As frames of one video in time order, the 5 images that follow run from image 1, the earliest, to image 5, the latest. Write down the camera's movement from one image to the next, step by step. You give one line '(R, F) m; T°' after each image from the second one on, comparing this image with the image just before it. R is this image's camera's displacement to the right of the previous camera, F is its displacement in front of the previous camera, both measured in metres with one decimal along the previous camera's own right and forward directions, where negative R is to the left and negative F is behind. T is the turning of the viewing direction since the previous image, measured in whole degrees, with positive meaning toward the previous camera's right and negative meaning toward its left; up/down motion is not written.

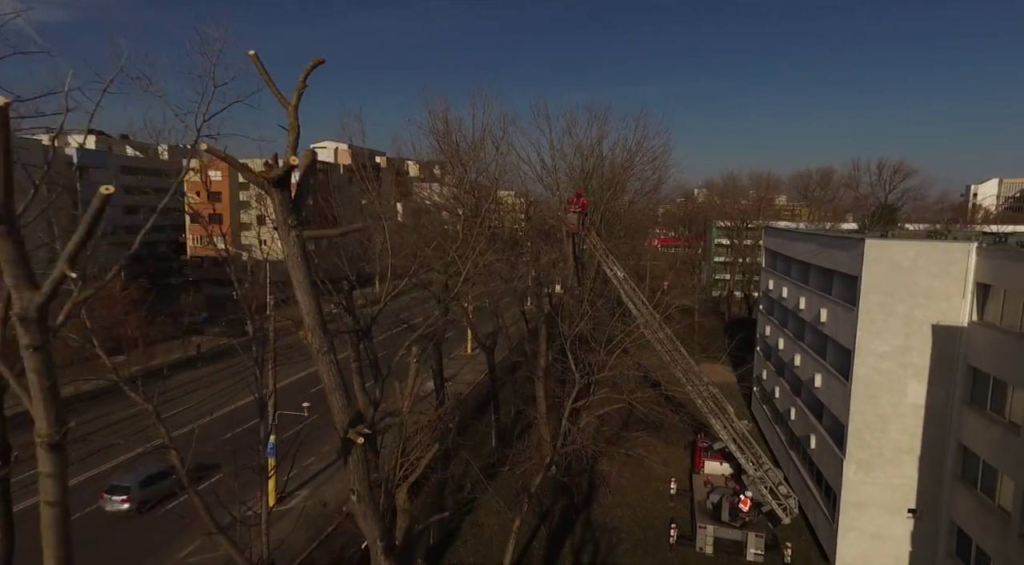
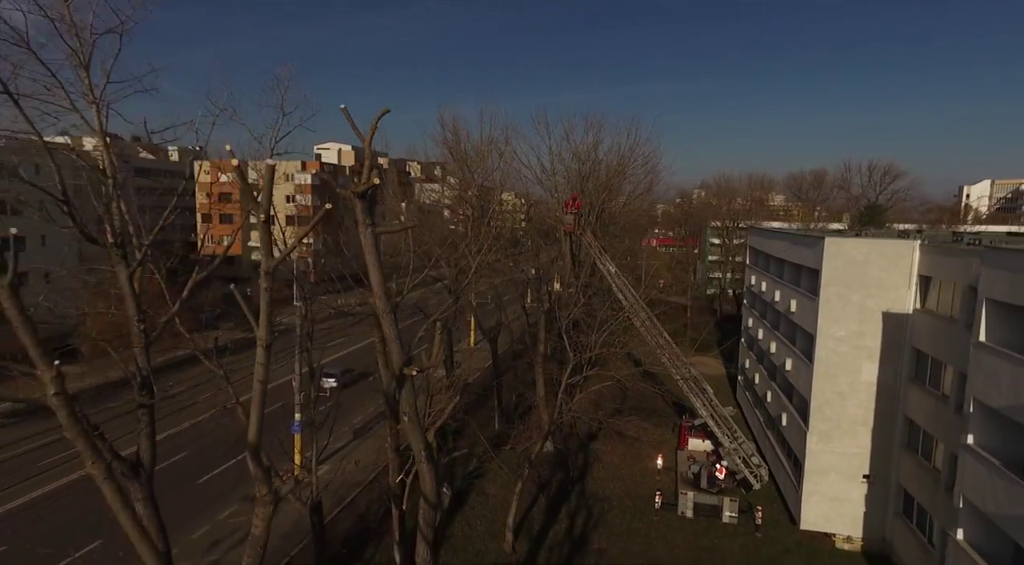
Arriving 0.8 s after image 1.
(-0.1, -1.5) m; 0°
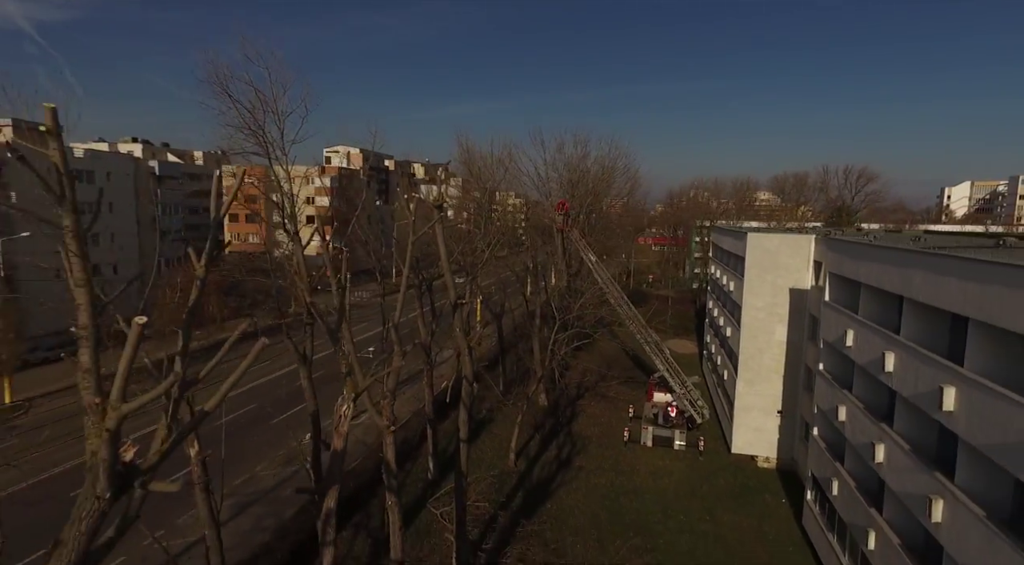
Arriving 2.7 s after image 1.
(-0.1, -4.2) m; 0°
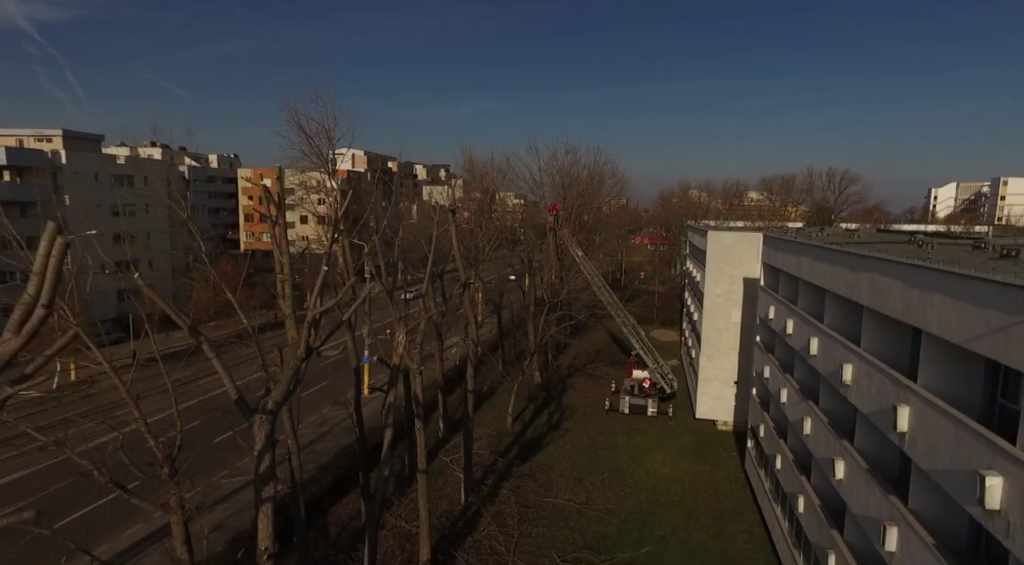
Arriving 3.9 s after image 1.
(+0.1, -3.0) m; 0°
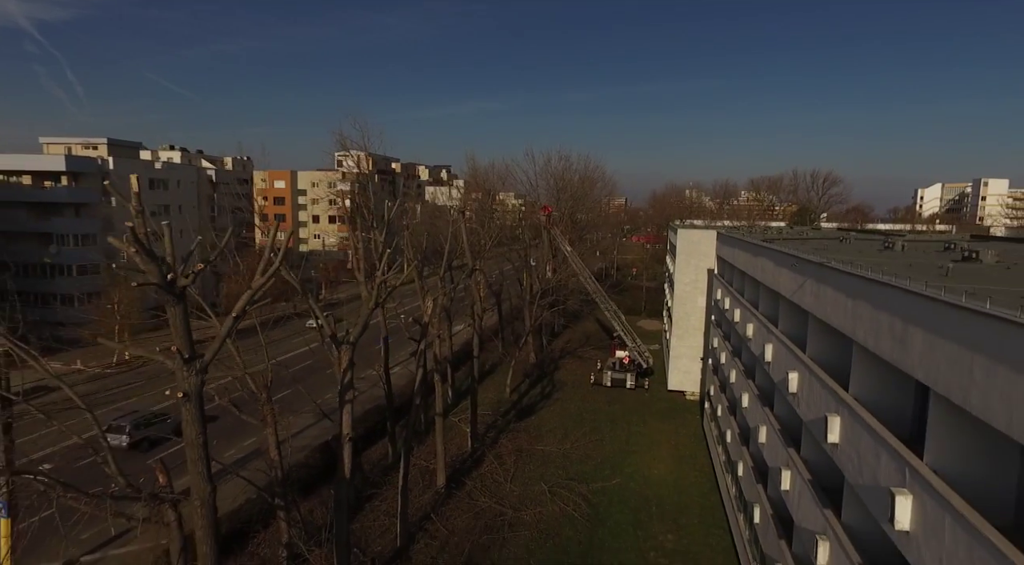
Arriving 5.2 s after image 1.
(+0.1, -3.3) m; 0°
